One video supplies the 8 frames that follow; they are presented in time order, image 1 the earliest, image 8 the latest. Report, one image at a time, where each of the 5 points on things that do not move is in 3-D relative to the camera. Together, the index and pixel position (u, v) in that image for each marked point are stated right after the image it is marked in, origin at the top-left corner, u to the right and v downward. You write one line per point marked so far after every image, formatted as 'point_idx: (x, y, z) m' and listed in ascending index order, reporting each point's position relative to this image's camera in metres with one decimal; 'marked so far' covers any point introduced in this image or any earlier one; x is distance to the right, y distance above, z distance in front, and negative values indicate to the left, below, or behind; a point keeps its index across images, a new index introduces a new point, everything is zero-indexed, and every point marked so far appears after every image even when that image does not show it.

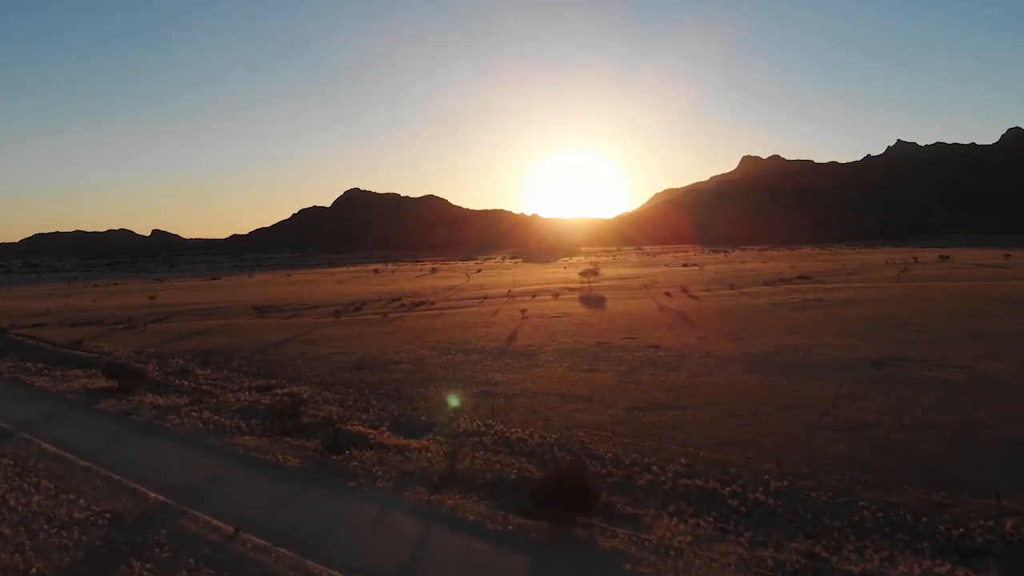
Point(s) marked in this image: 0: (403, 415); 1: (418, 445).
0: (-3.5, -4.0, +19.6) m
1: (-2.5, -4.2, +16.7) m
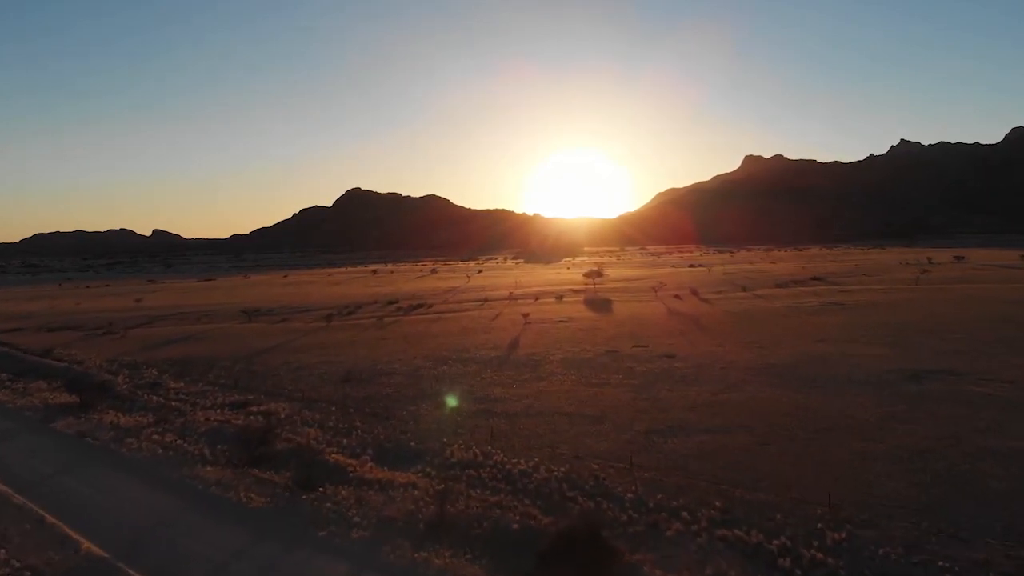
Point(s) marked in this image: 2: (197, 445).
0: (-3.4, -4.2, +17.2) m
1: (-2.5, -4.4, +14.3) m
2: (-9.1, -4.5, +17.9) m
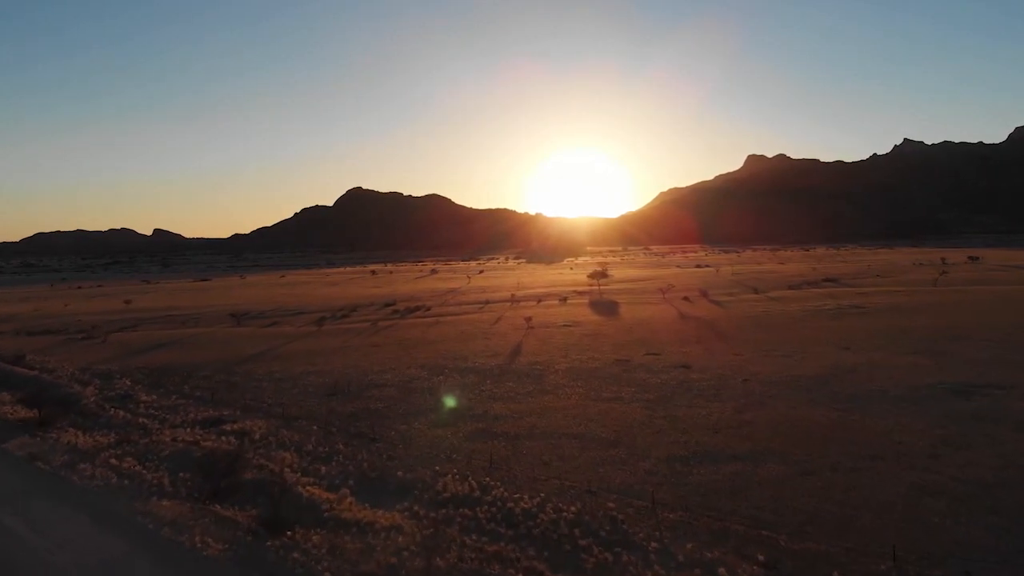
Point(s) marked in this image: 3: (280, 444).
0: (-3.4, -4.4, +15.1) m
1: (-2.5, -4.6, +12.2) m
2: (-9.0, -4.7, +15.9) m
3: (-6.4, -4.3, +17.2) m
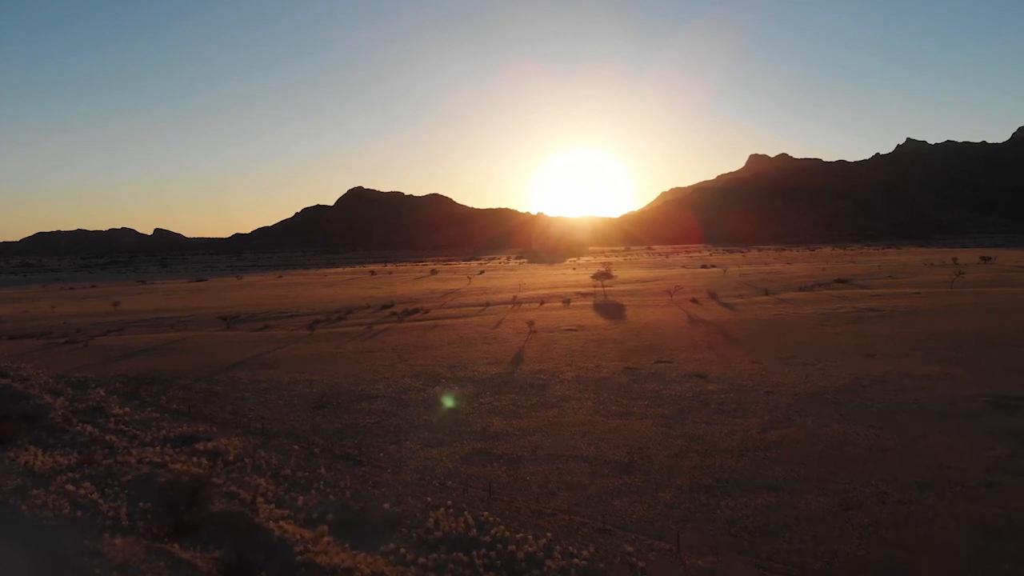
0: (-3.3, -4.5, +13.4) m
1: (-2.4, -4.7, +10.5) m
2: (-9.0, -4.8, +14.1) m
3: (-6.4, -4.5, +15.5) m
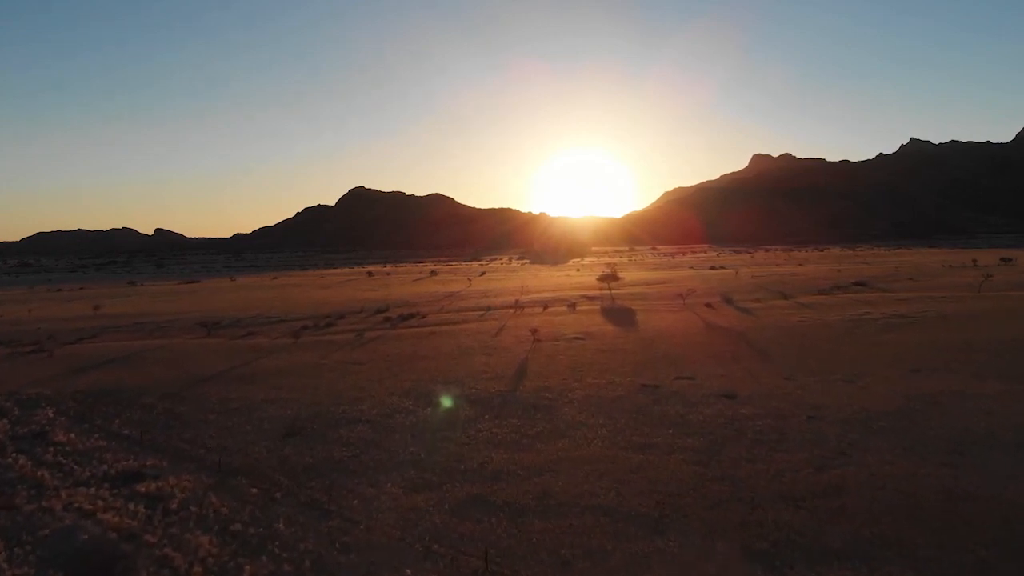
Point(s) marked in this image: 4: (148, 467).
0: (-3.3, -4.7, +10.6) m
1: (-2.4, -5.0, +7.7) m
2: (-9.0, -5.1, +11.3) m
3: (-6.3, -4.7, +12.7) m
4: (-9.3, -4.6, +15.9) m
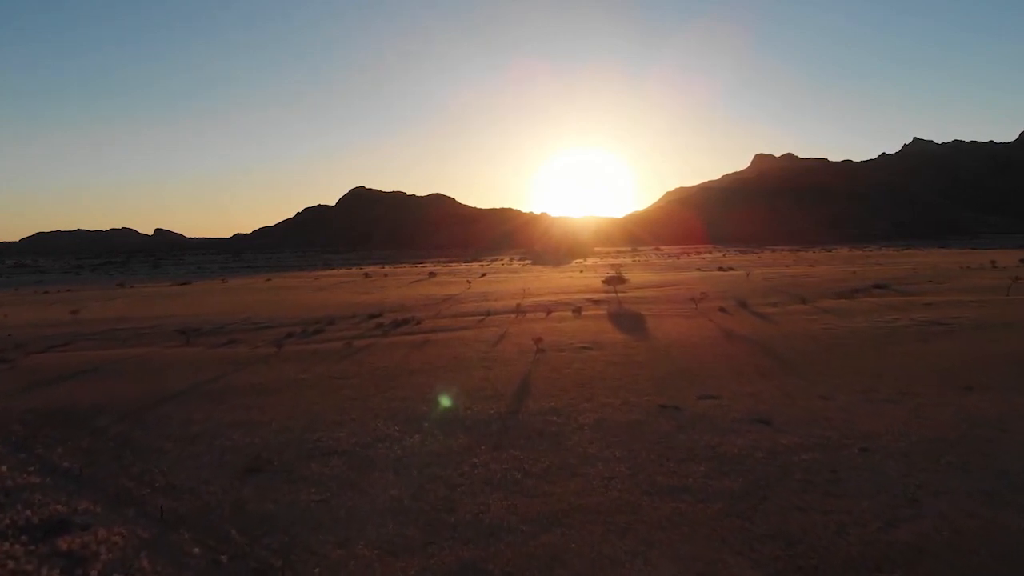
0: (-3.3, -5.0, +8.0) m
1: (-2.4, -5.2, +5.1) m
2: (-8.9, -5.3, +8.7) m
3: (-6.3, -4.9, +10.1) m
4: (-9.3, -4.8, +13.3) m
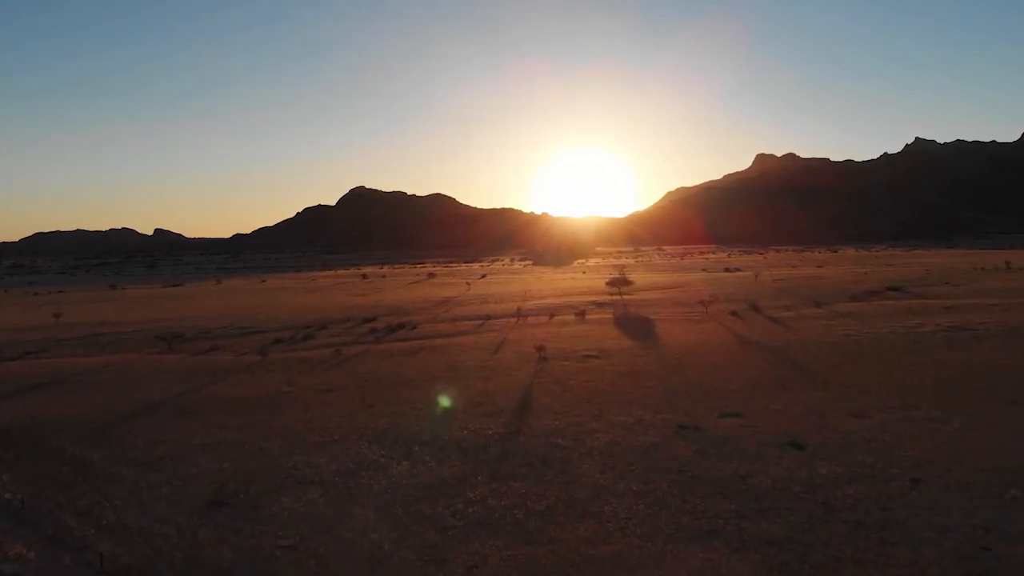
0: (-3.3, -5.2, +6.1) m
1: (-2.4, -5.4, +3.1) m
2: (-8.9, -5.5, +6.8) m
3: (-6.3, -5.1, +8.1) m
4: (-9.3, -5.0, +11.4) m
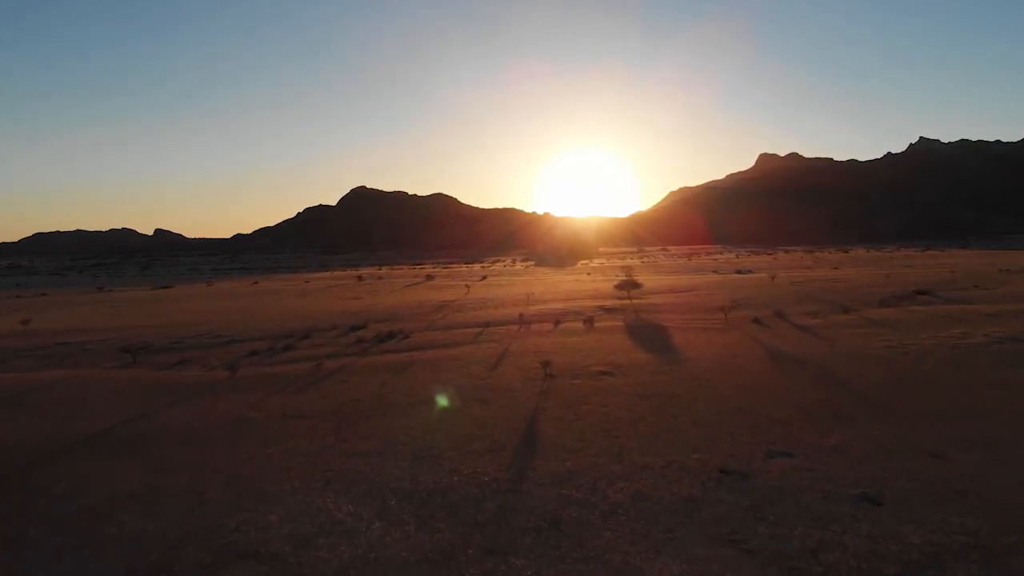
0: (-3.2, -5.4, +2.9) m
1: (-2.4, -5.7, -0.1) m
2: (-8.9, -5.8, +3.6) m
3: (-6.3, -5.4, +5.0) m
4: (-9.2, -5.3, +8.2) m
